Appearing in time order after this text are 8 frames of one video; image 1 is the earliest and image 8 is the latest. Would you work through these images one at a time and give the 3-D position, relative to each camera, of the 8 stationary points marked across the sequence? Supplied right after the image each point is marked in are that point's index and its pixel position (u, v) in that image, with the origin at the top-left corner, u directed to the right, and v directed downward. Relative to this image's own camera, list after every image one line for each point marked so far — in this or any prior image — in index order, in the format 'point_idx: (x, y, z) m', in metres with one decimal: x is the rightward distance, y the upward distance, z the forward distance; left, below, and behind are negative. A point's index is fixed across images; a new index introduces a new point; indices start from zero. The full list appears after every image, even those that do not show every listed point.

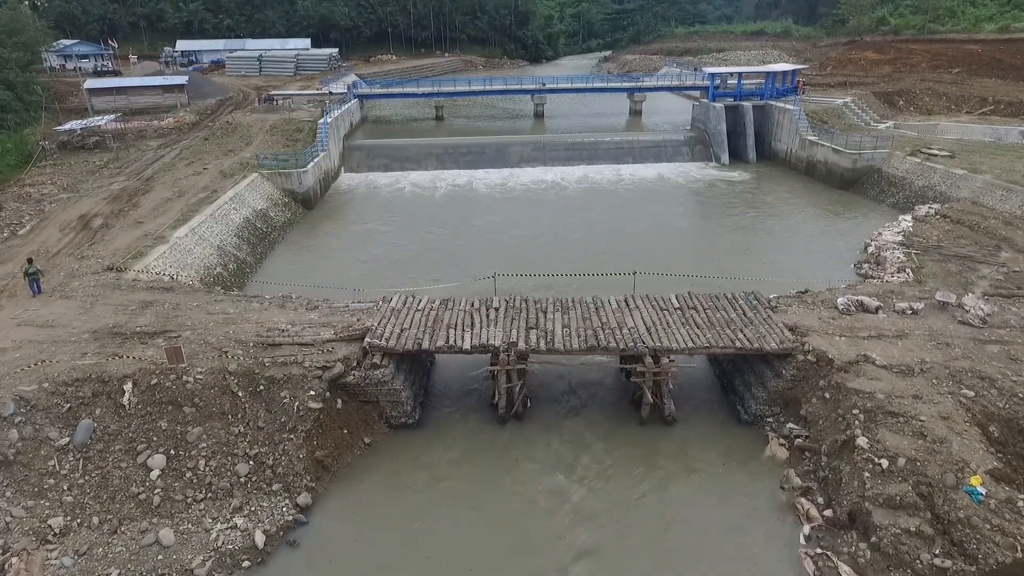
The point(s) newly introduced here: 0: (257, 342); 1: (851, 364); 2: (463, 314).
0: (-4.2, -0.9, +10.3) m
1: (+5.2, -1.2, +9.6) m
2: (-0.9, -0.5, +11.2) m
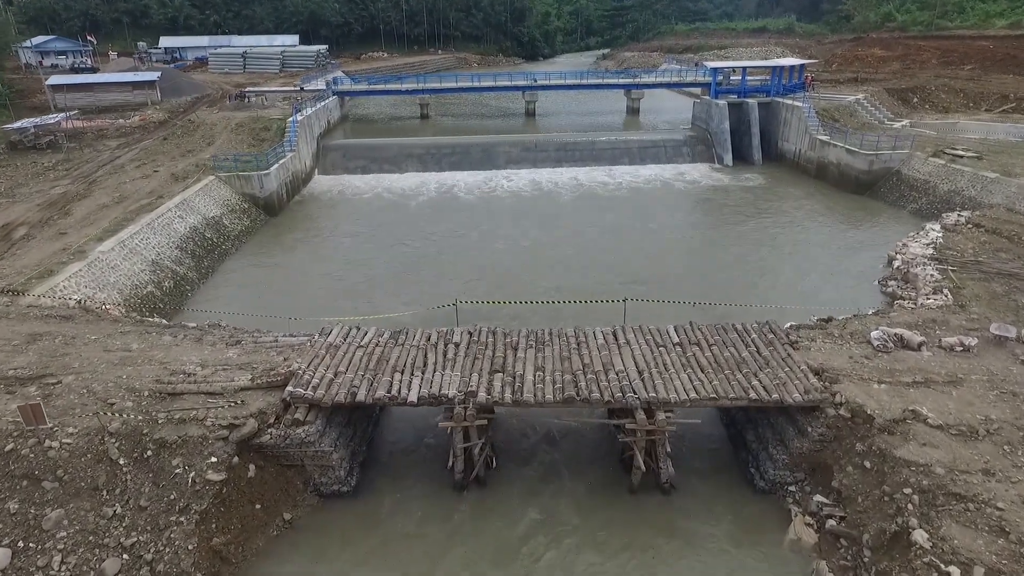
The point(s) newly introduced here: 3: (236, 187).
0: (-4.8, -1.4, +8.3) m
1: (+4.7, -1.6, +7.6) m
2: (-1.5, -1.0, +9.2) m
3: (-8.9, +3.3, +20.1) m
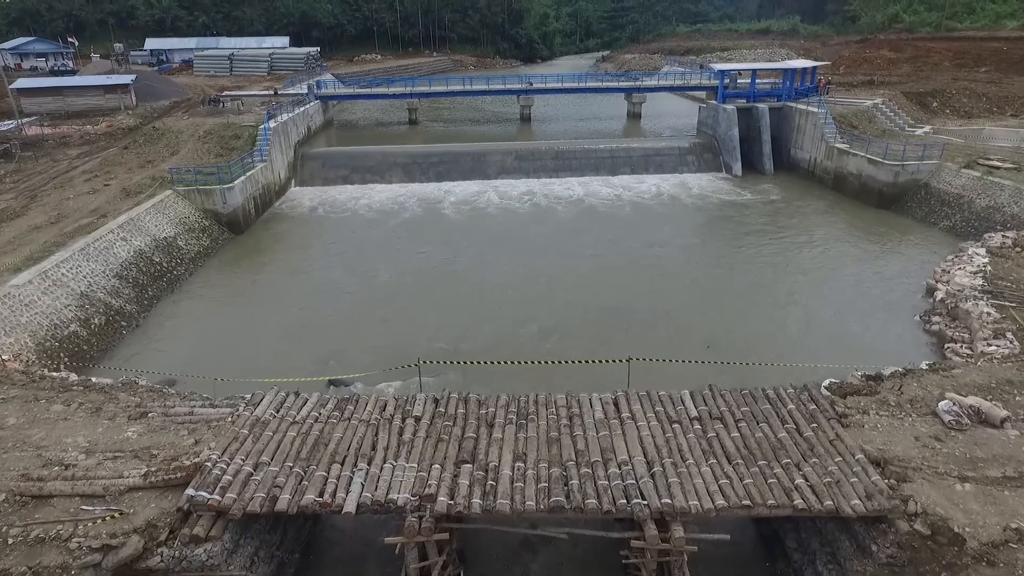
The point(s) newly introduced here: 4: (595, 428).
0: (-5.1, -2.1, +6.3) m
1: (+4.4, -2.3, +5.7) m
2: (-1.8, -1.7, +7.2) m
3: (-9.2, +2.5, +18.2) m
4: (+1.0, -1.6, +7.2) m
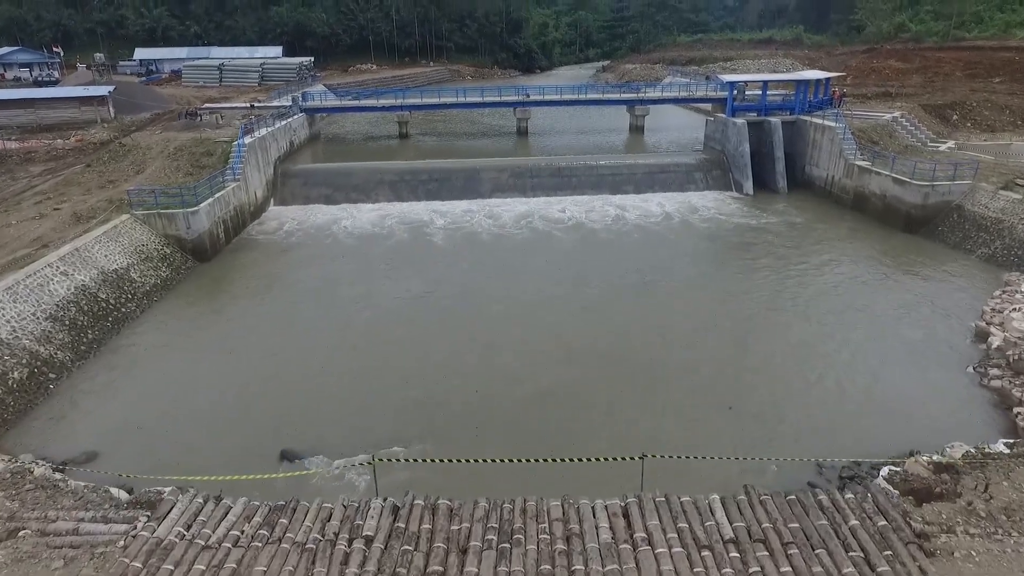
0: (-5.3, -2.8, +4.6) m
1: (+4.2, -3.1, +3.9) m
2: (-1.9, -2.4, +5.5) m
3: (-9.4, +1.6, +16.5) m
4: (+0.8, -2.4, +5.5) m
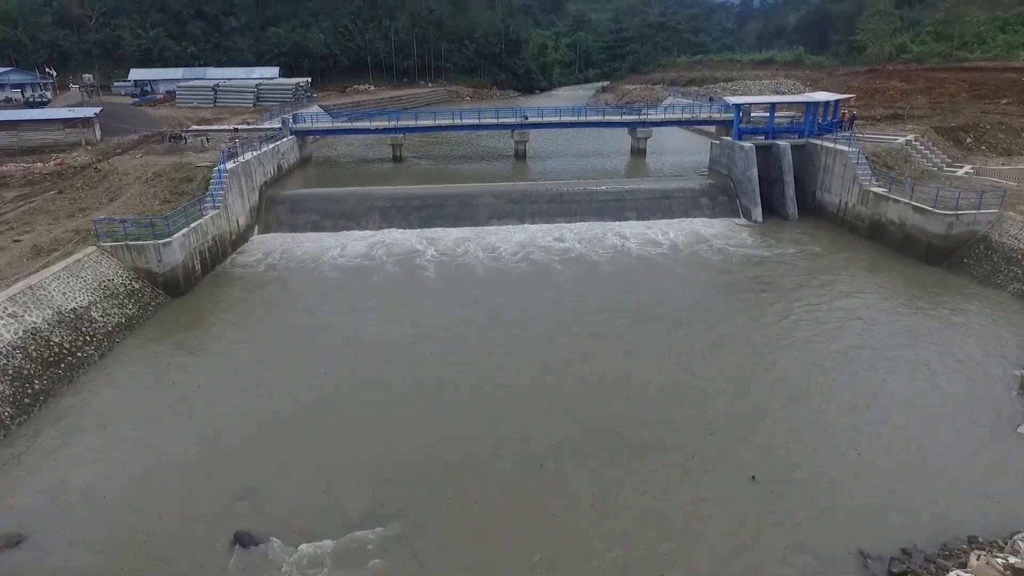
0: (-5.4, -3.4, +3.3) m
1: (+4.1, -3.6, +2.6) m
2: (-2.1, -3.0, +4.2) m
3: (-9.5, +0.7, +15.3) m
4: (+0.7, -3.0, +4.2) m
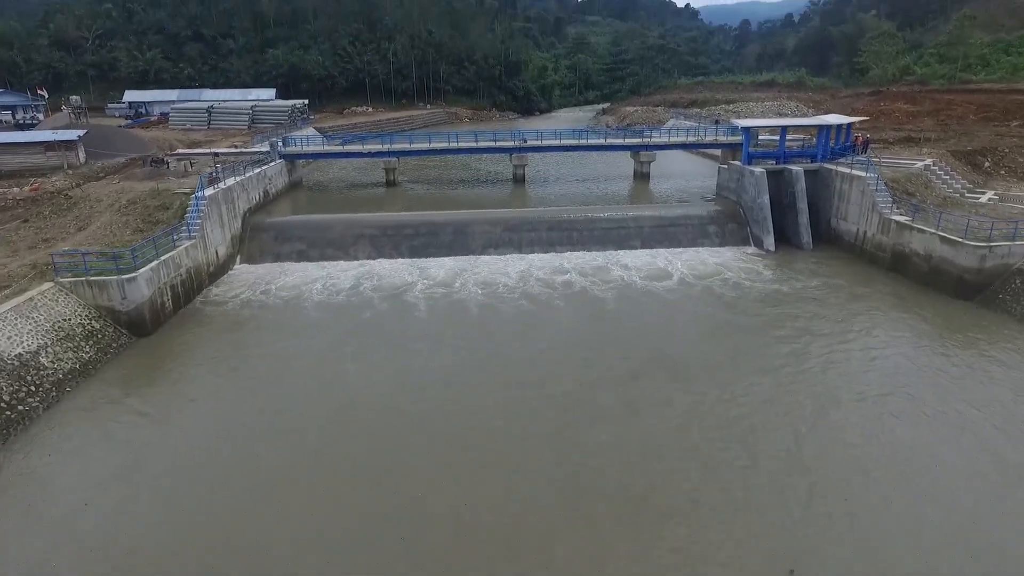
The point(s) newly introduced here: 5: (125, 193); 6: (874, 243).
0: (-5.5, -3.9, +1.8) m
1: (+4.0, -4.1, +1.2) m
2: (-2.1, -3.6, +2.8) m
3: (-9.6, -0.2, +14.0) m
4: (+0.6, -3.5, +2.8) m
5: (-12.4, +3.0, +19.9) m
6: (+11.2, +1.4, +19.2) m
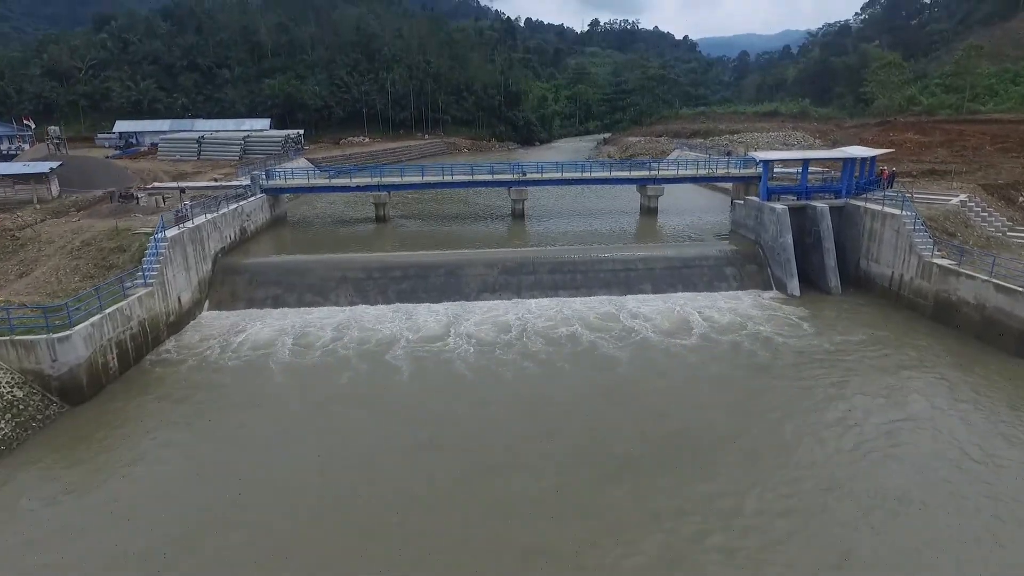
0: (-5.5, -4.6, -0.4) m
1: (+3.9, -4.7, -1.0) m
2: (-2.2, -4.2, +0.6) m
3: (-9.6, -1.4, +12.0) m
4: (+0.5, -4.2, +0.6) m
5: (-12.5, +1.6, +18.0) m
6: (+11.1, 0.0, +17.2) m
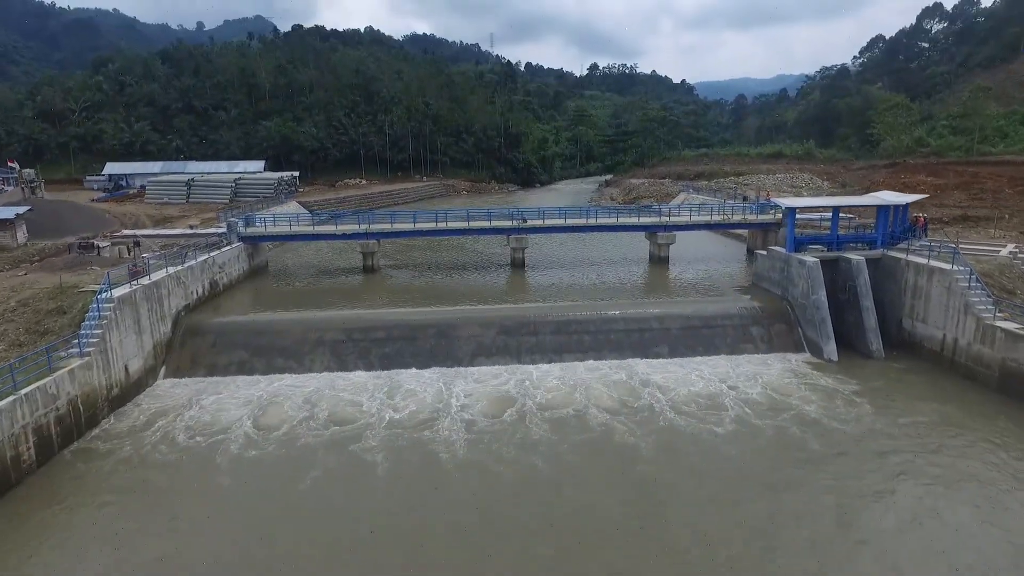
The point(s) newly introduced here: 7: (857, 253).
0: (-5.6, -5.1, -2.9) m
1: (+3.9, -5.2, -3.6) m
2: (-2.3, -4.8, -1.9) m
3: (-9.7, -2.7, +9.6) m
4: (+0.5, -4.7, -1.9) m
5: (-12.5, 0.0, +15.9) m
6: (+11.1, -1.6, +14.9) m
7: (+10.1, +1.0, +18.2) m
